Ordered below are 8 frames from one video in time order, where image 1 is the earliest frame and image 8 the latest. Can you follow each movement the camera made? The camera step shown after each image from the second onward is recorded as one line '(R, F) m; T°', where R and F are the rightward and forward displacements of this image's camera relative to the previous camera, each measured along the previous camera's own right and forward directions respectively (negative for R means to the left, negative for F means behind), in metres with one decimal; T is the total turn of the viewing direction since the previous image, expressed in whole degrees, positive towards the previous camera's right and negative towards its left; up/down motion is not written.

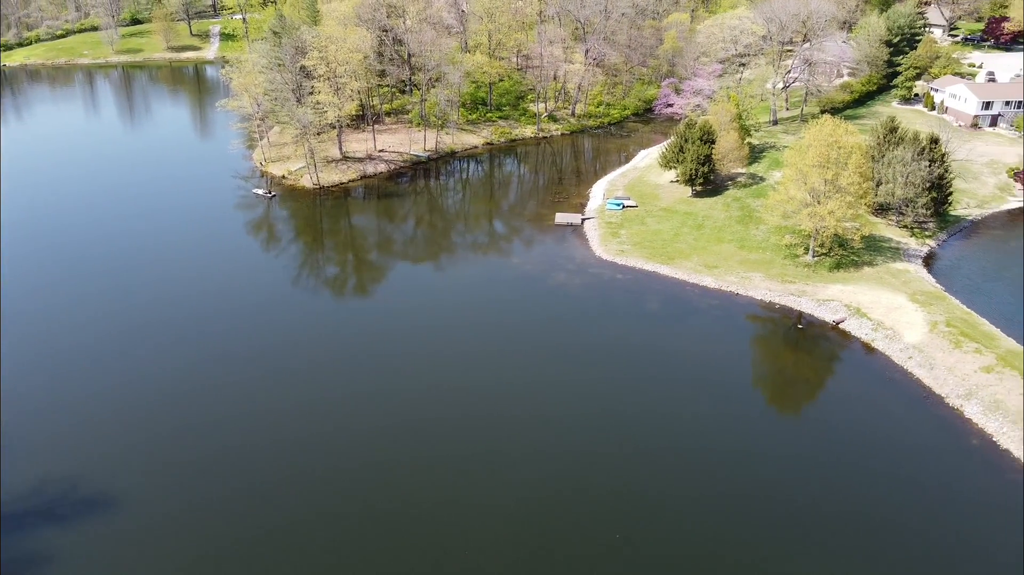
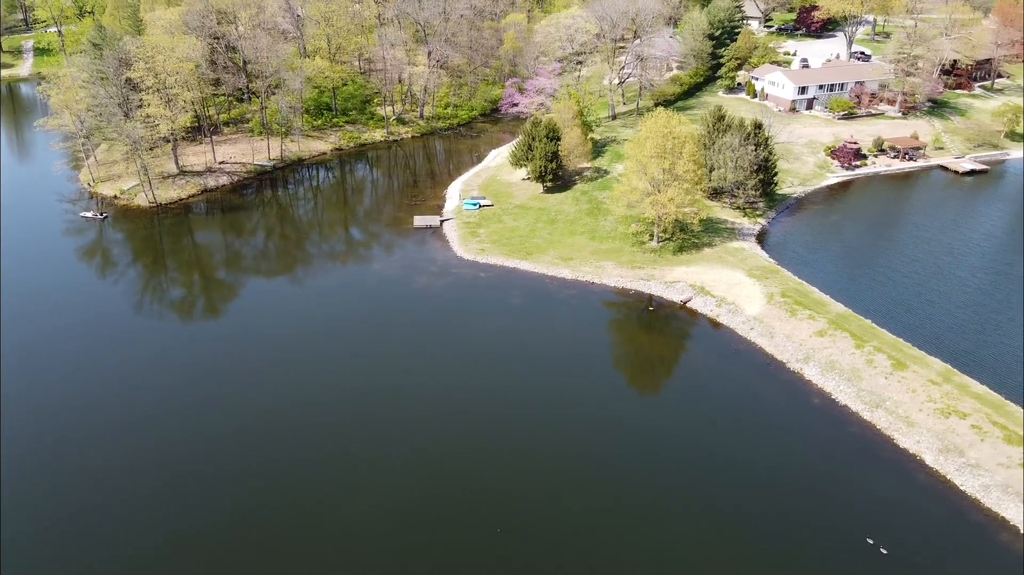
(+3.7, -0.3) m; +7°
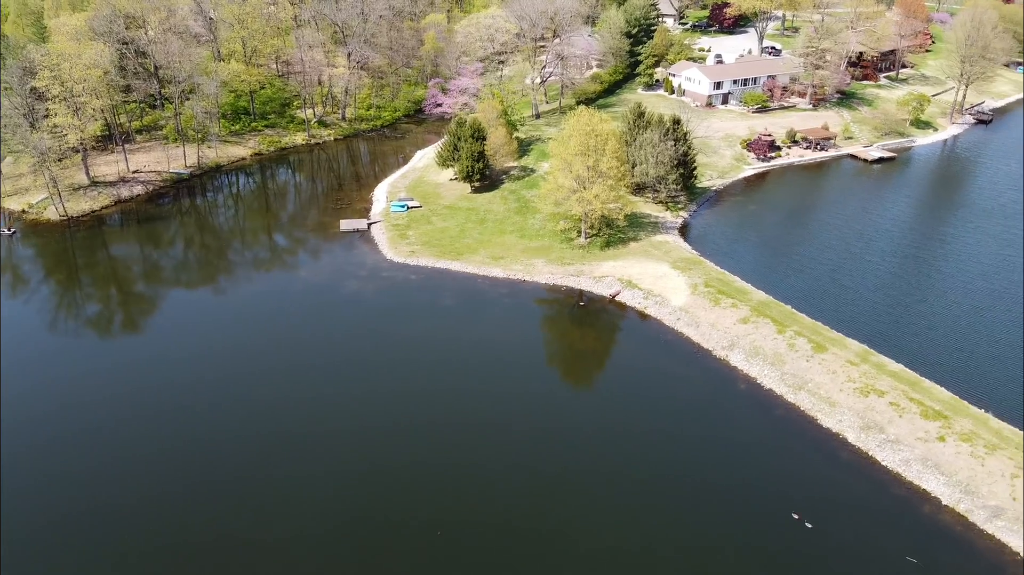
(+2.0, -0.2) m; +4°
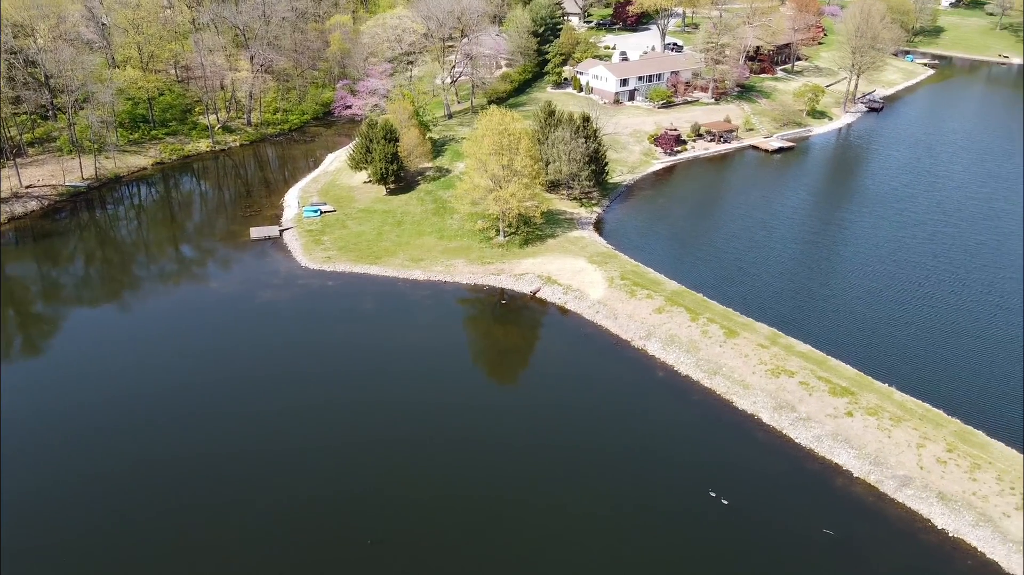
(+2.0, -0.2) m; +5°
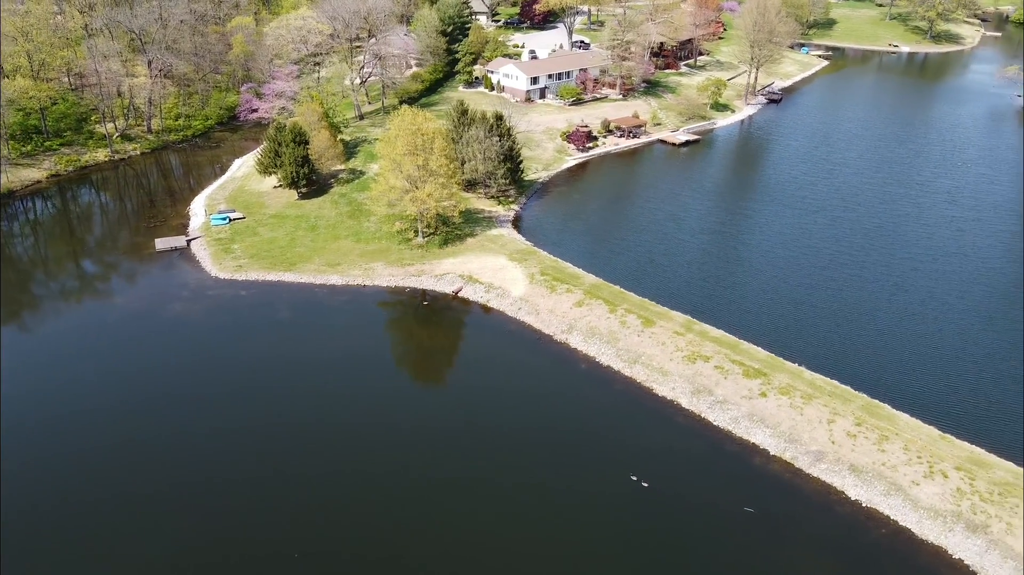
(+2.3, -0.3) m; +4°
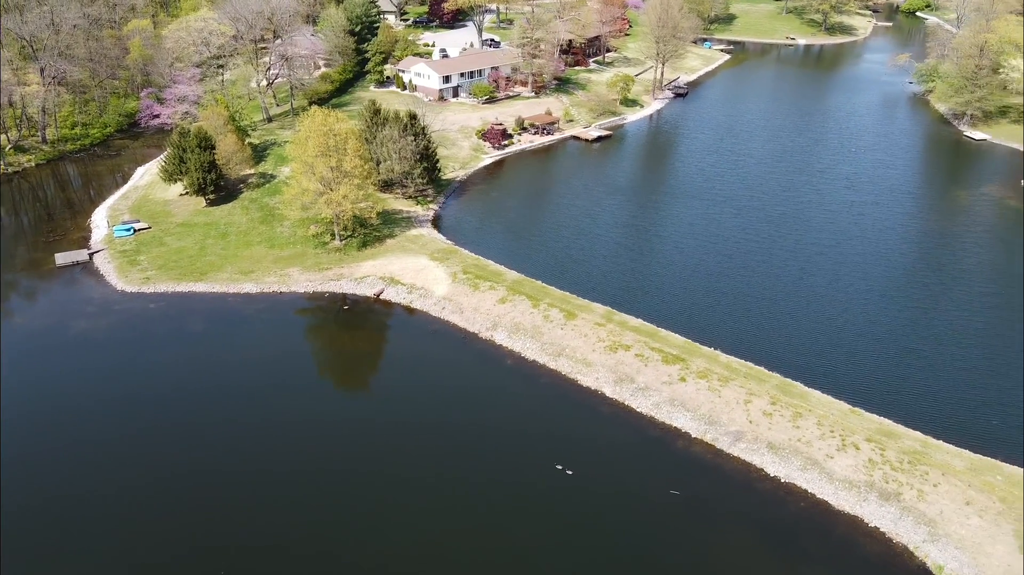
(+1.6, -0.1) m; +5°
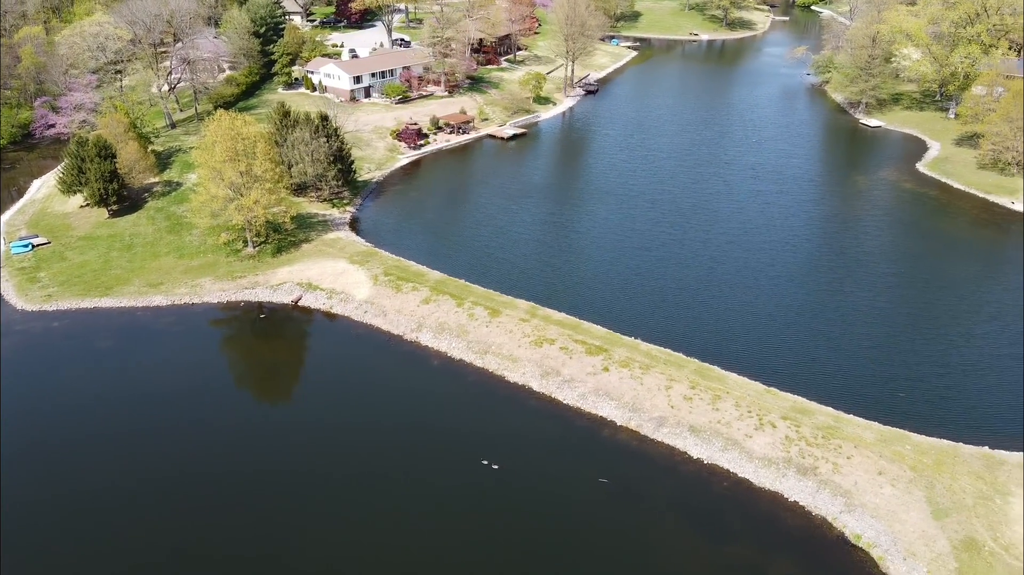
(+1.9, -0.1) m; +4°
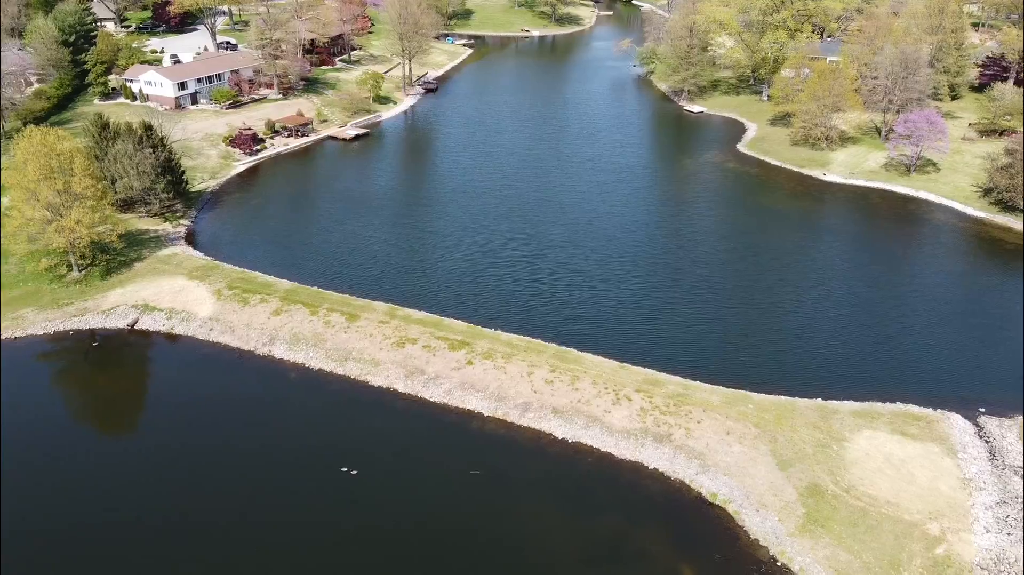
(+3.5, -0.7) m; +8°
